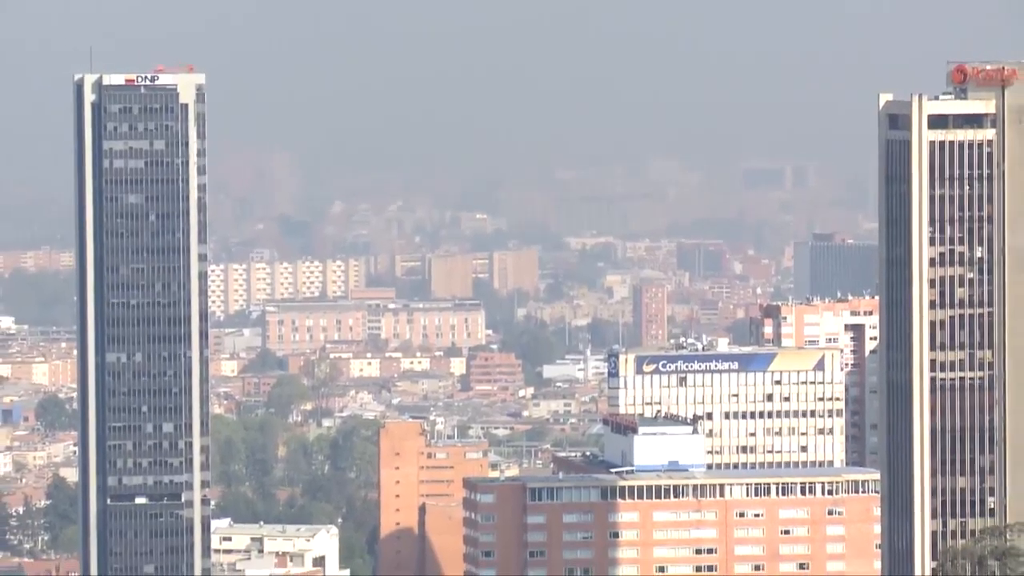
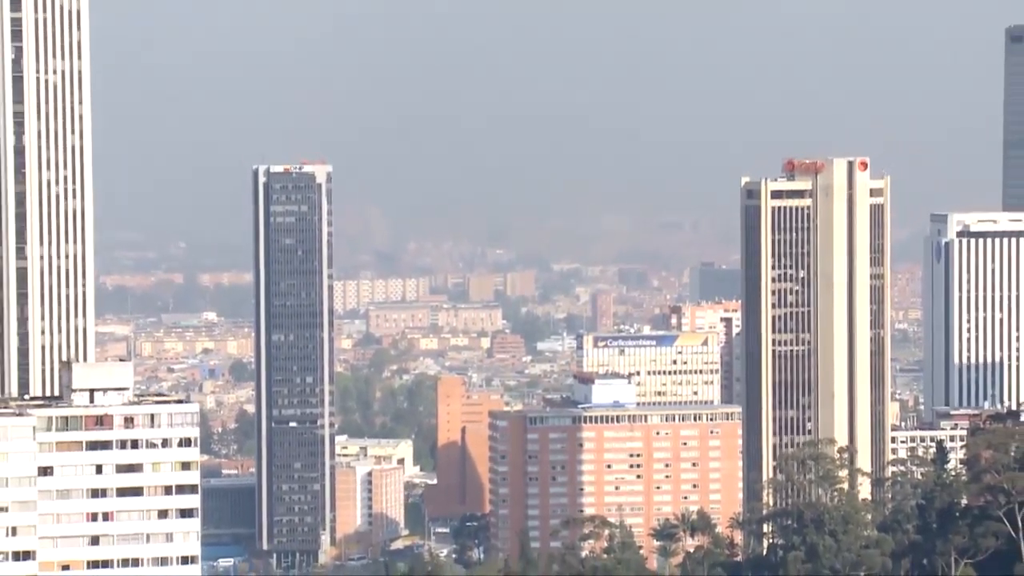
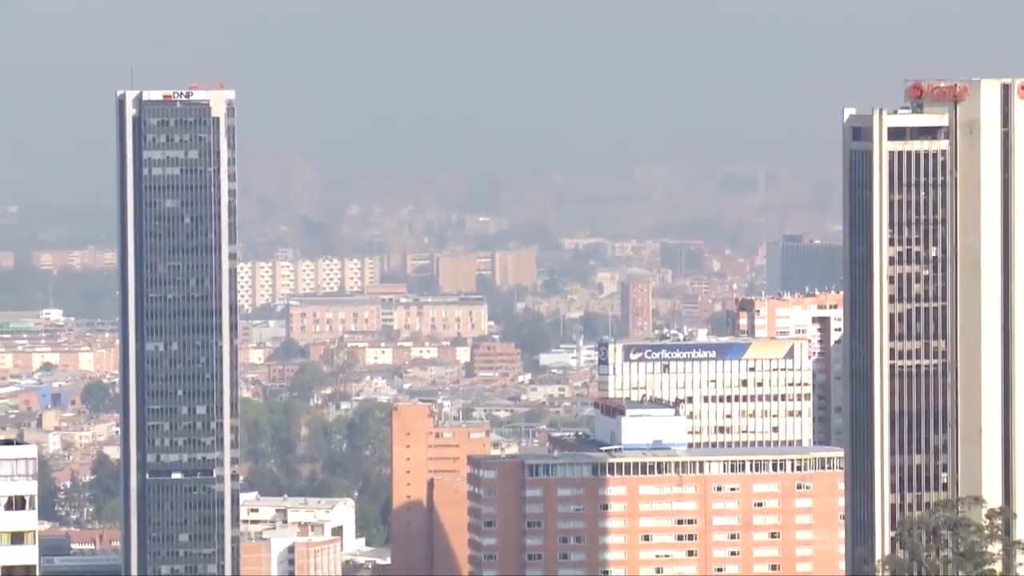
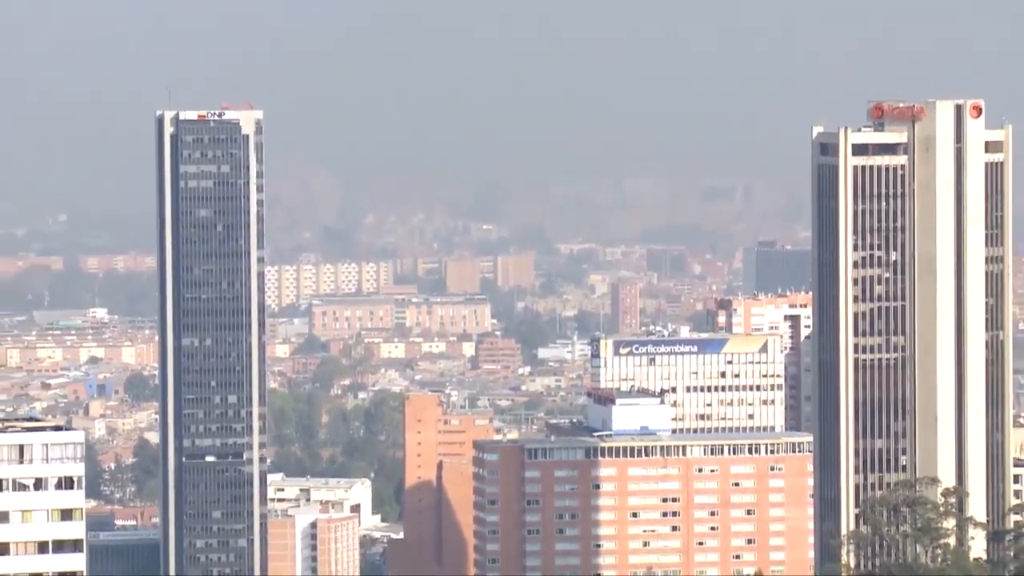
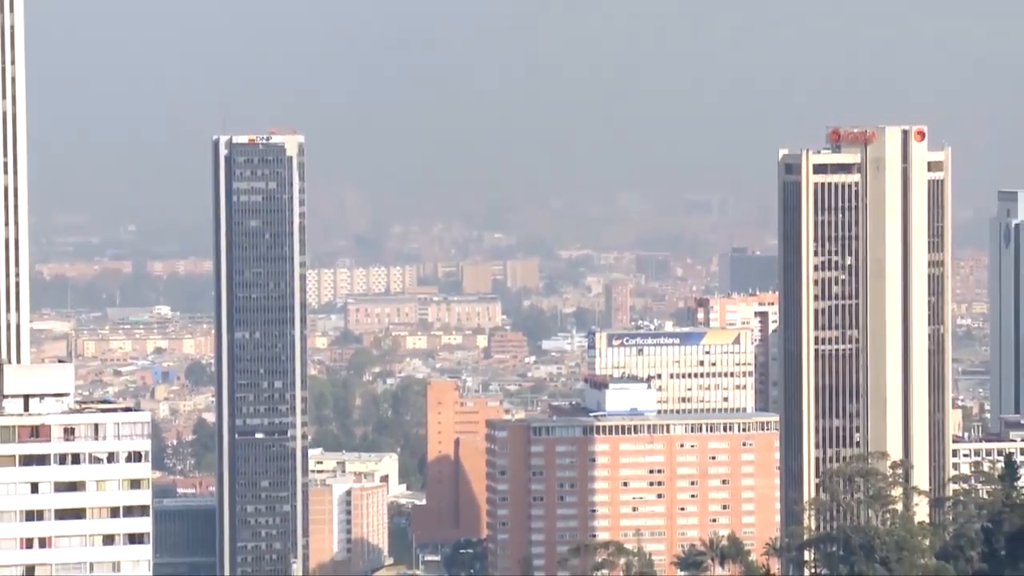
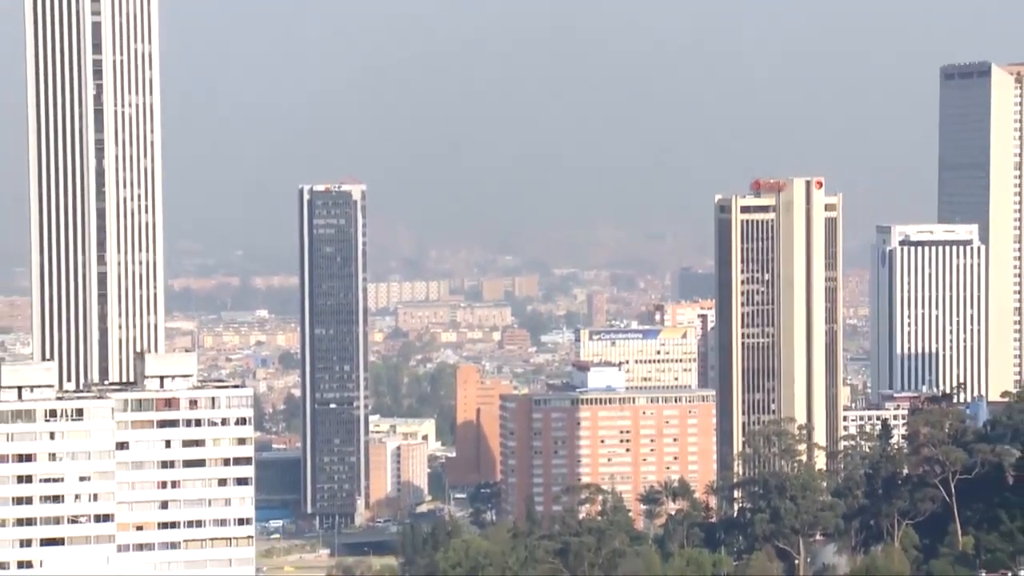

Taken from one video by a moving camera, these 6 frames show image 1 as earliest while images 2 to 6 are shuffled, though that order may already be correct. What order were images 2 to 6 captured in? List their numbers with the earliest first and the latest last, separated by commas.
3, 4, 5, 2, 6
